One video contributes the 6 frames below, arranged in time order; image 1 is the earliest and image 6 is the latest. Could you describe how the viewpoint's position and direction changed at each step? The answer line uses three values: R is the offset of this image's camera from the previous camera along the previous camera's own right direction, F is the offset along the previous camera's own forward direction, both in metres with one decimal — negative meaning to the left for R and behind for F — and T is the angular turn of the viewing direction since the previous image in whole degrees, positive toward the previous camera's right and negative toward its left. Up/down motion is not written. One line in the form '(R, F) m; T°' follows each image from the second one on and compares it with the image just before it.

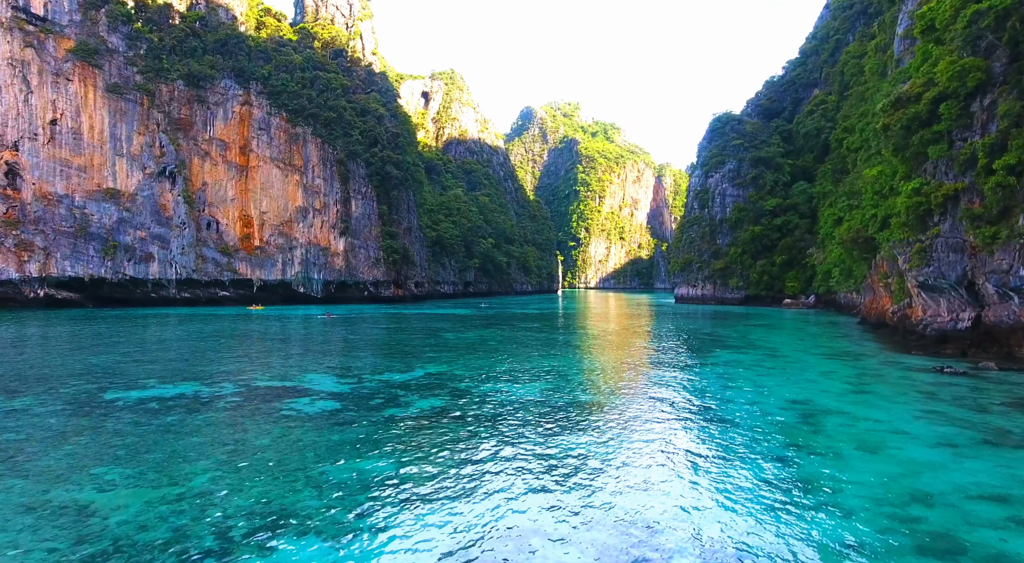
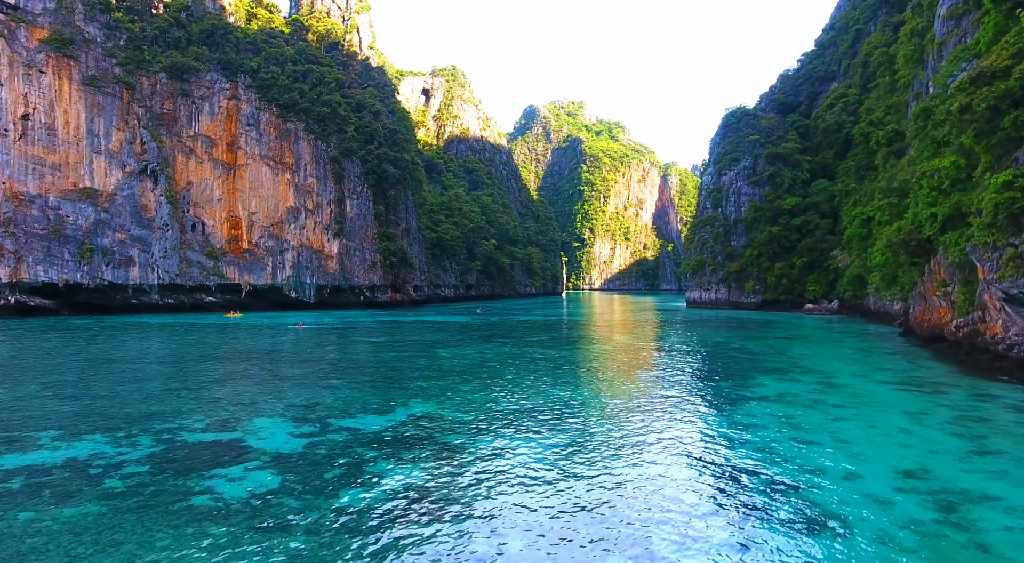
(0.0, +2.3) m; 0°
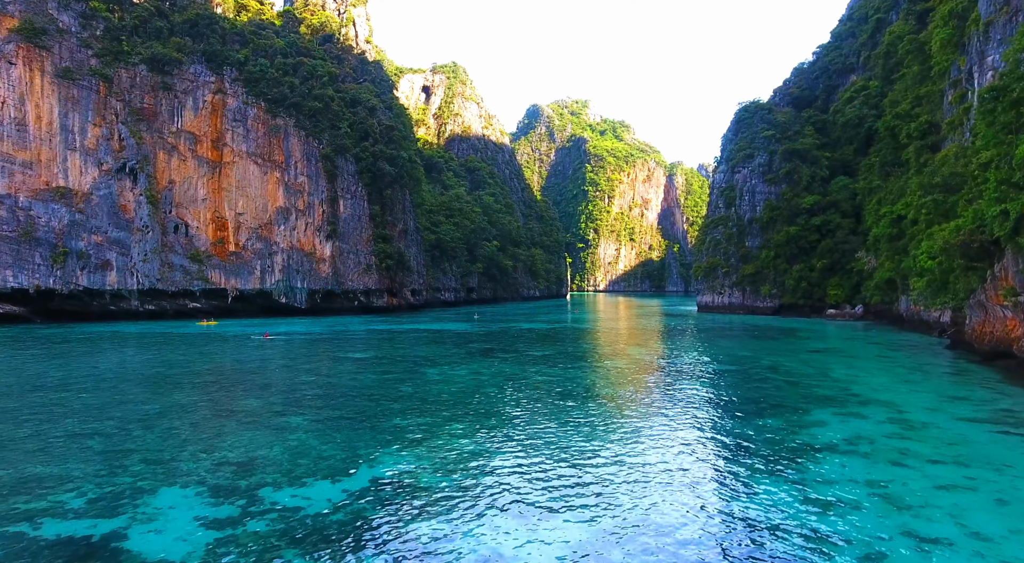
(+0.1, +2.2) m; 0°
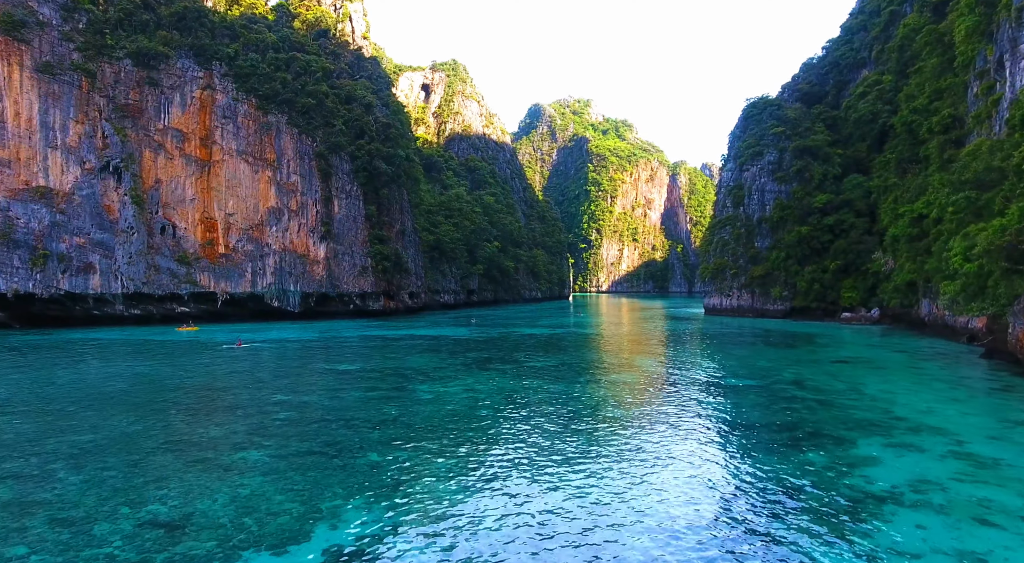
(+0.1, +1.4) m; 0°
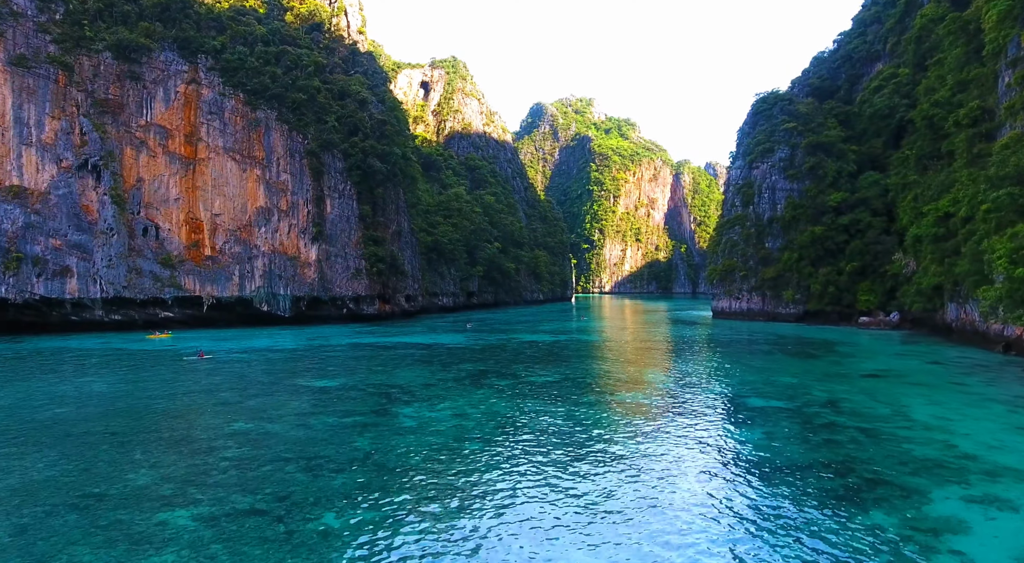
(+0.1, +1.6) m; 0°
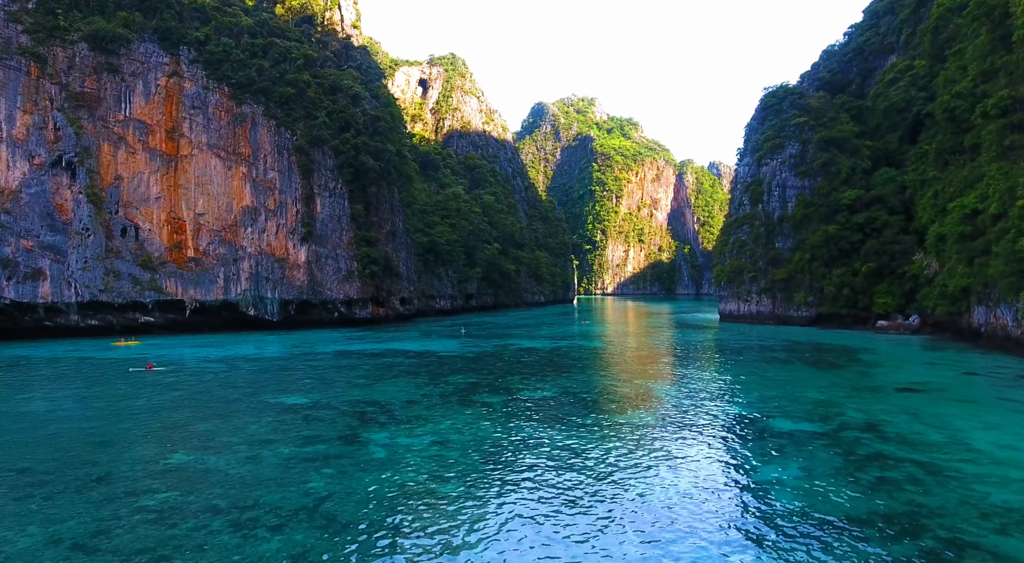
(+0.2, +1.6) m; 0°
